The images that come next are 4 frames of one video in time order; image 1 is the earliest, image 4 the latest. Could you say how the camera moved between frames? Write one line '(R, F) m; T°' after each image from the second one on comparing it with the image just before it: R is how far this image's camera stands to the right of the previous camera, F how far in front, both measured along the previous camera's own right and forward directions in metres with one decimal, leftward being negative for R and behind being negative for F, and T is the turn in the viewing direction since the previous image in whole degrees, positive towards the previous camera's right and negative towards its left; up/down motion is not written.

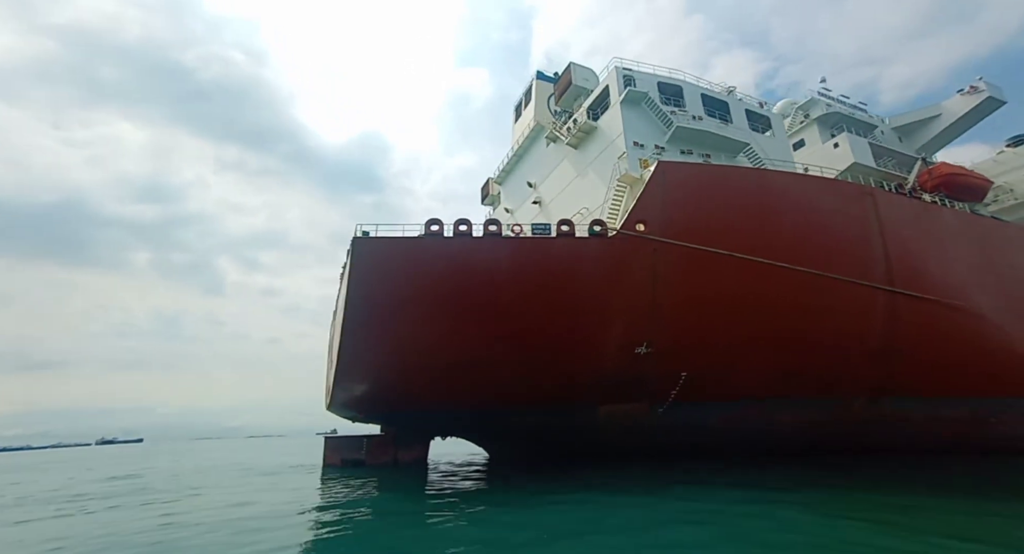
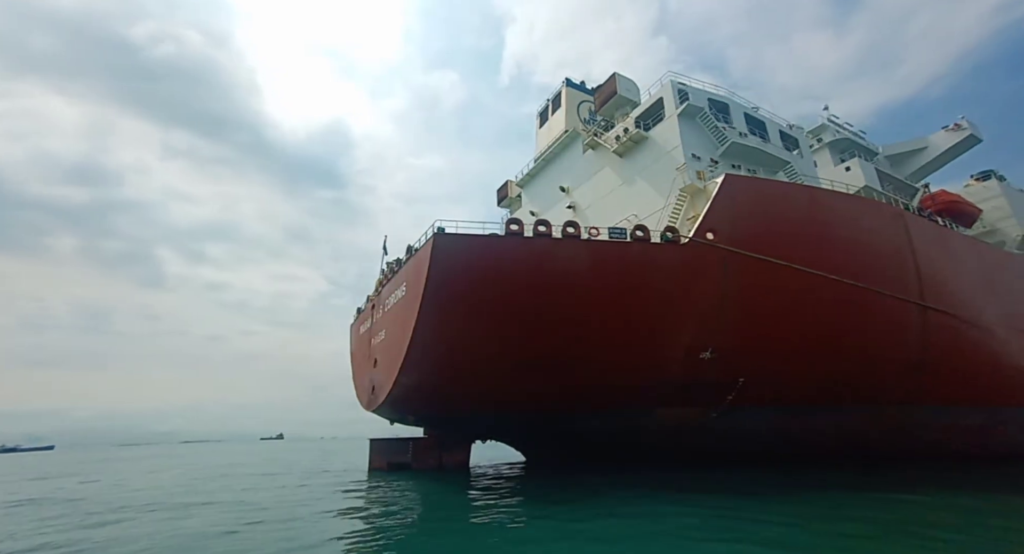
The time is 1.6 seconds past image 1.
(-2.0, +0.1) m; +5°
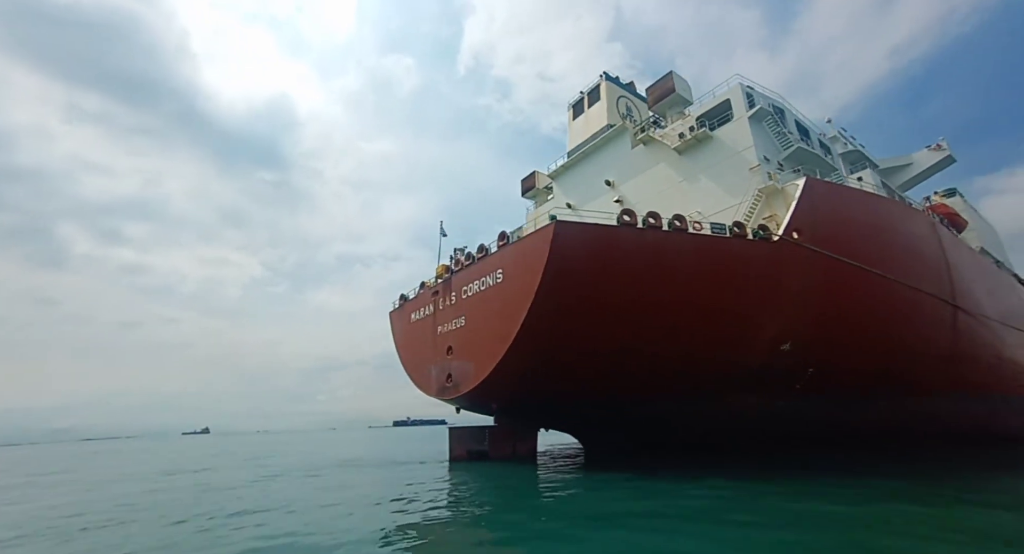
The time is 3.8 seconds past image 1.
(-2.7, +0.2) m; +7°
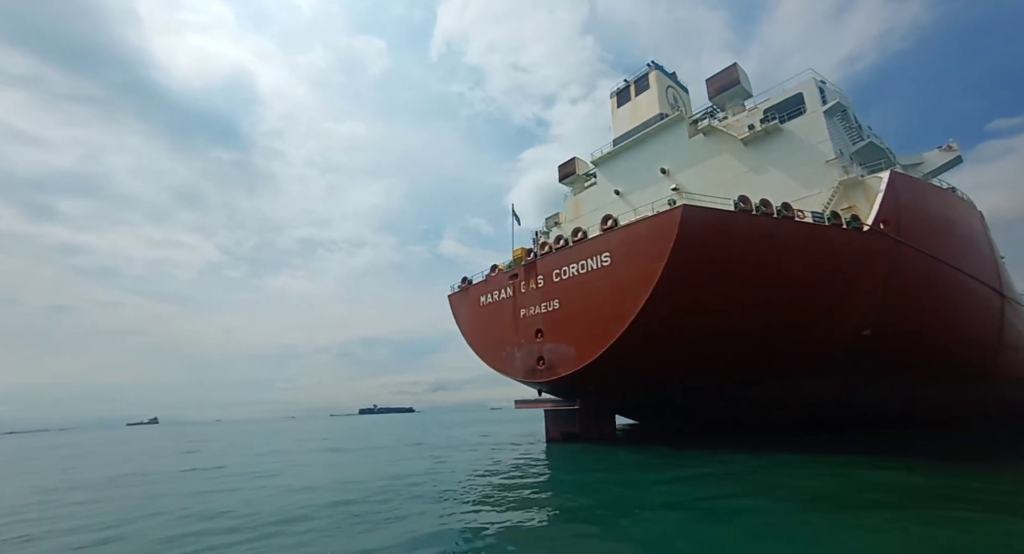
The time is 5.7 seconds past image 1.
(-2.5, +0.3) m; +5°
